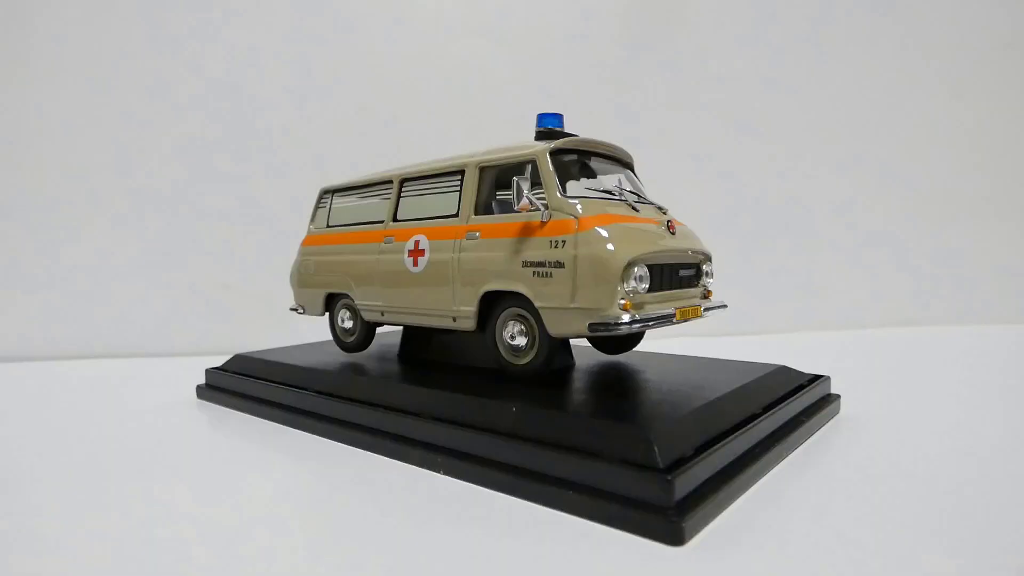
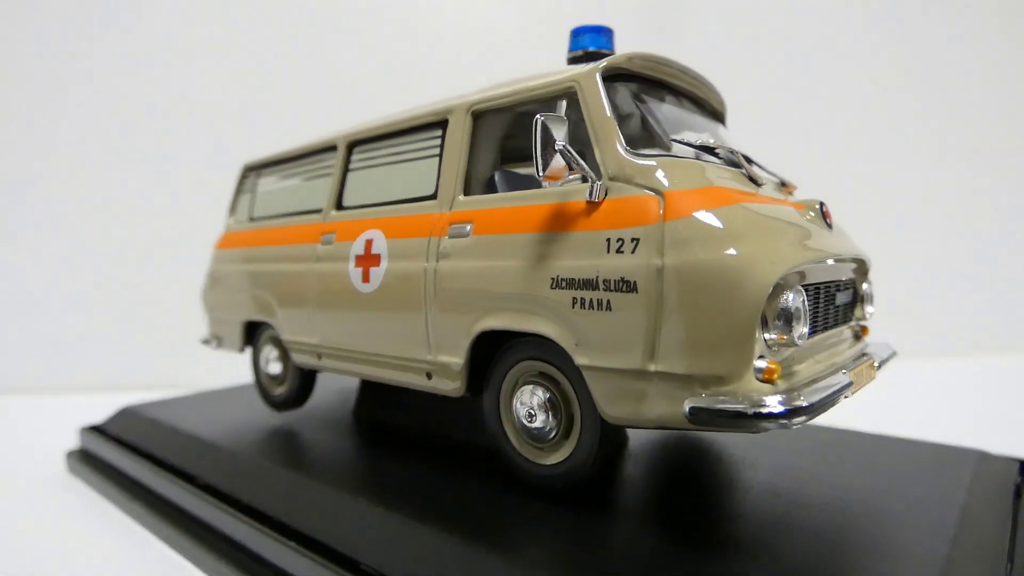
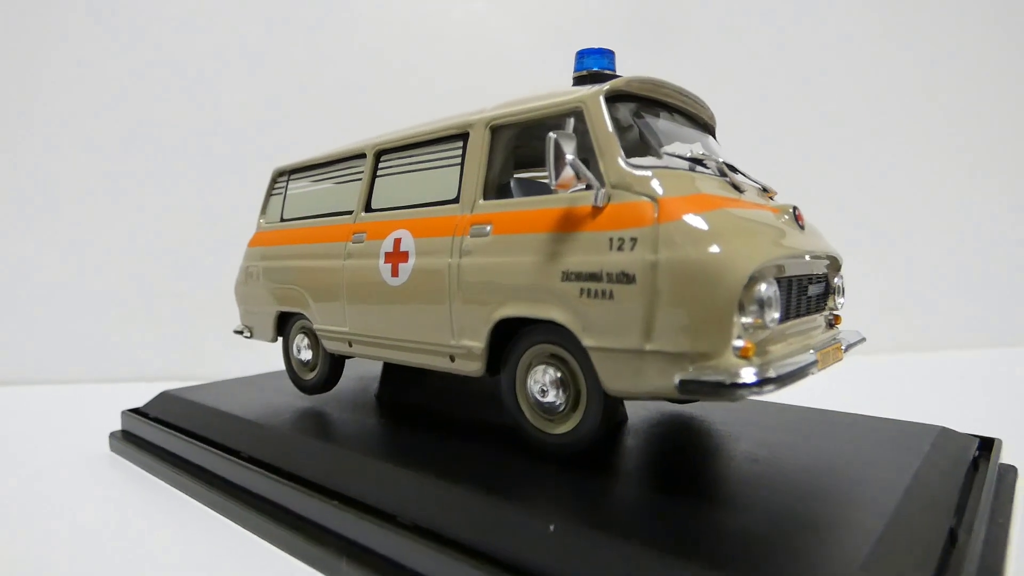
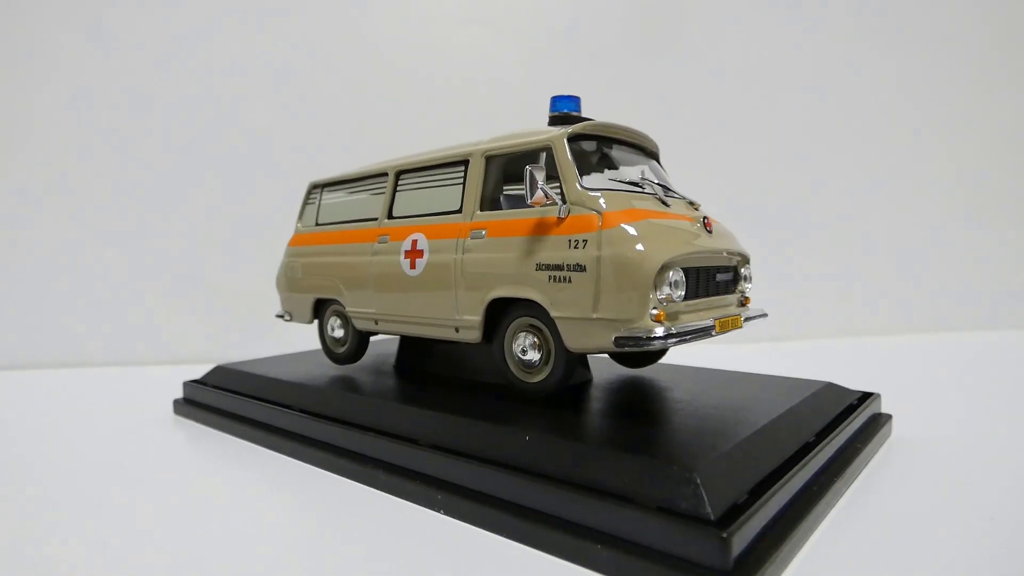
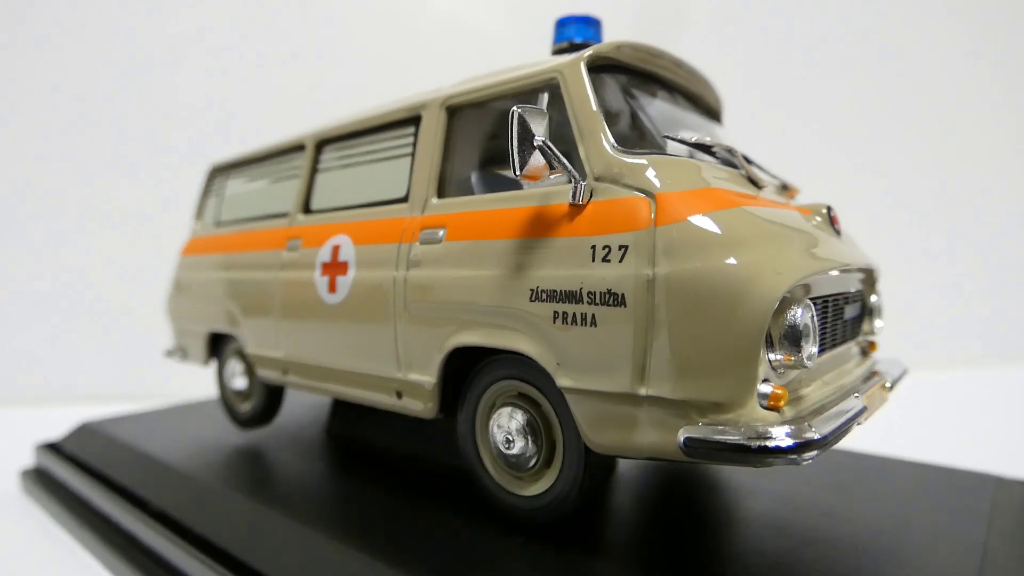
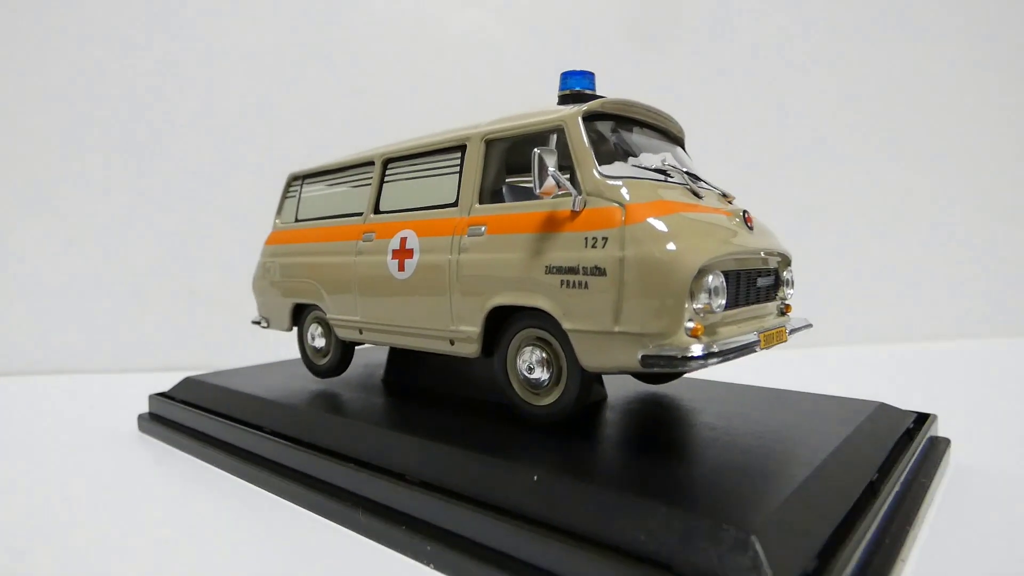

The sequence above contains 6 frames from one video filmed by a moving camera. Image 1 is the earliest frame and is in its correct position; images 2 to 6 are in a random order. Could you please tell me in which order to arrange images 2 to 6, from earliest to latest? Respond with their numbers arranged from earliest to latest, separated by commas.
4, 6, 3, 2, 5
